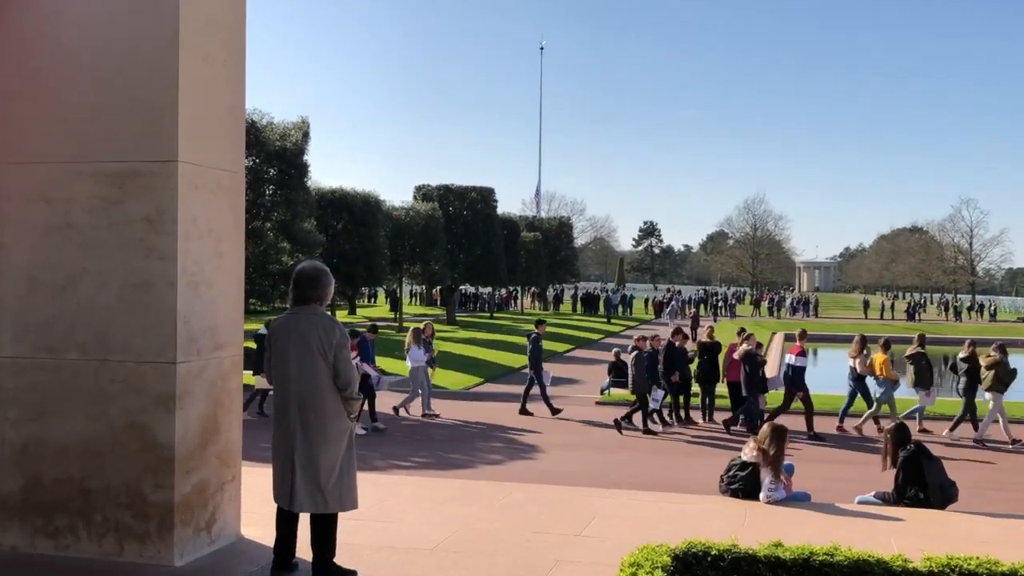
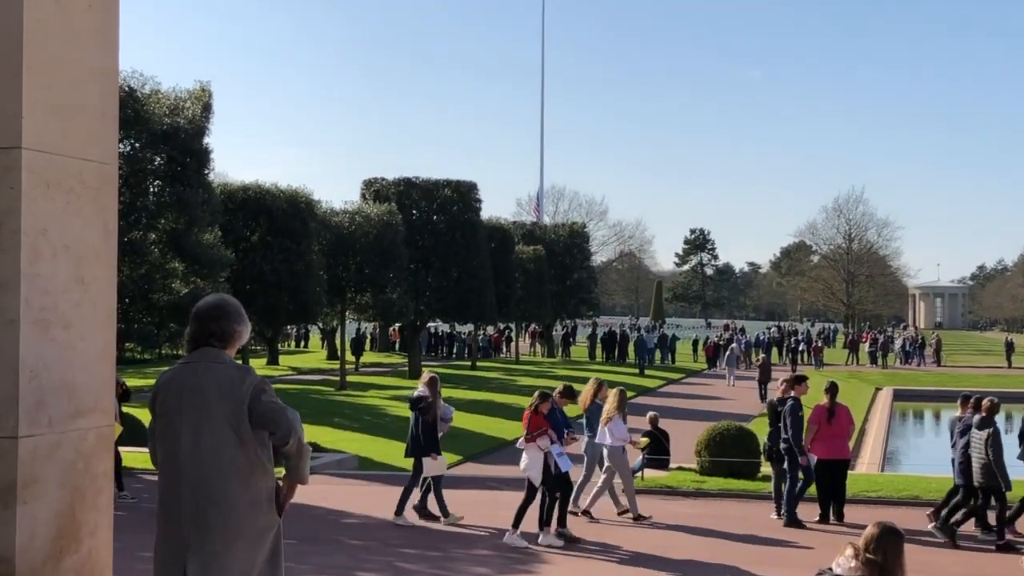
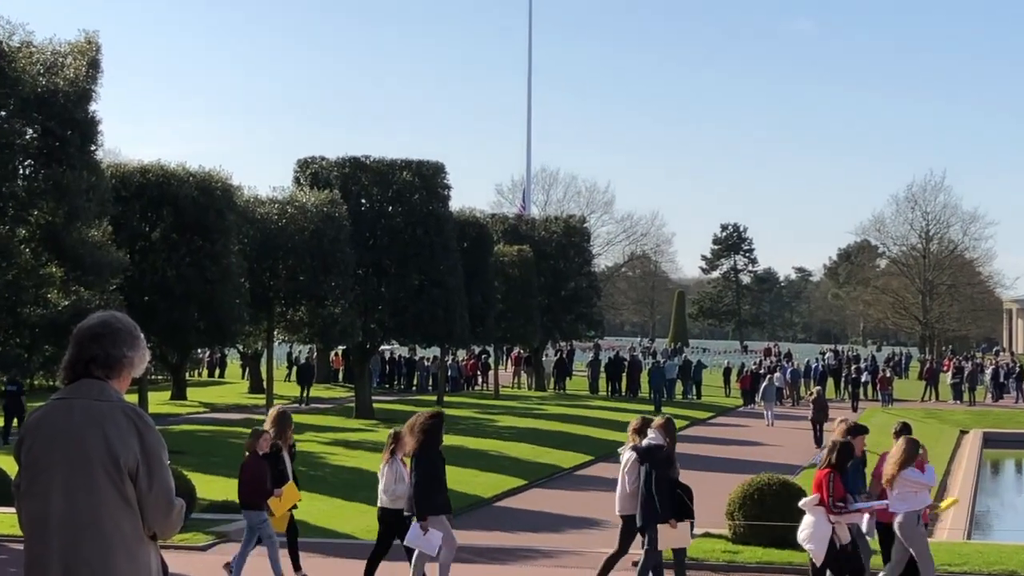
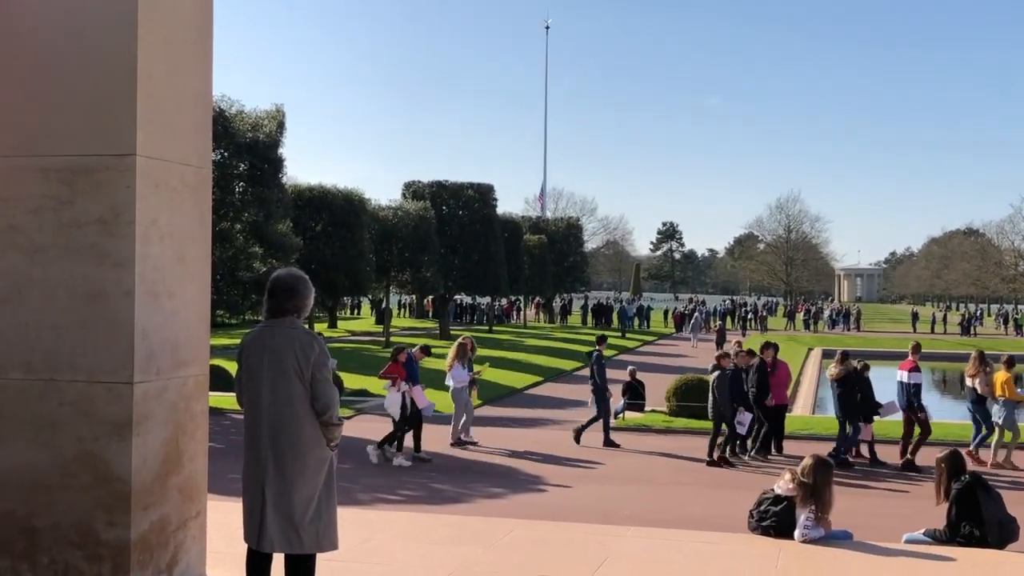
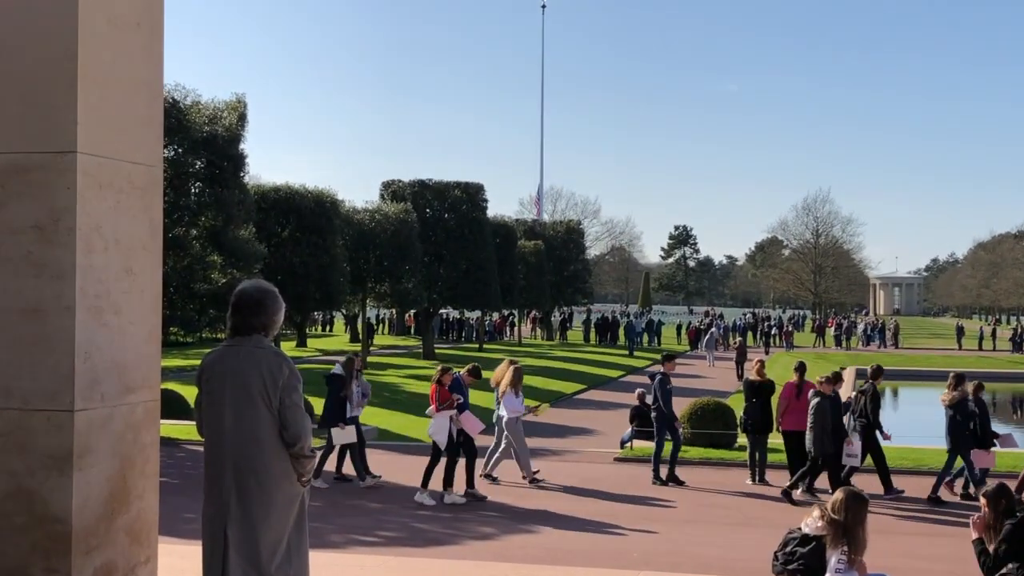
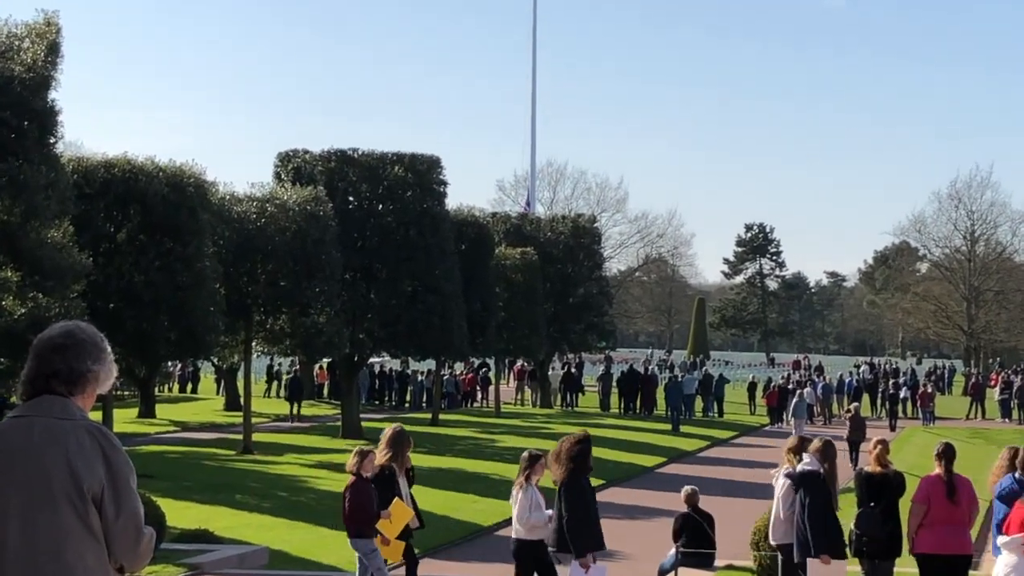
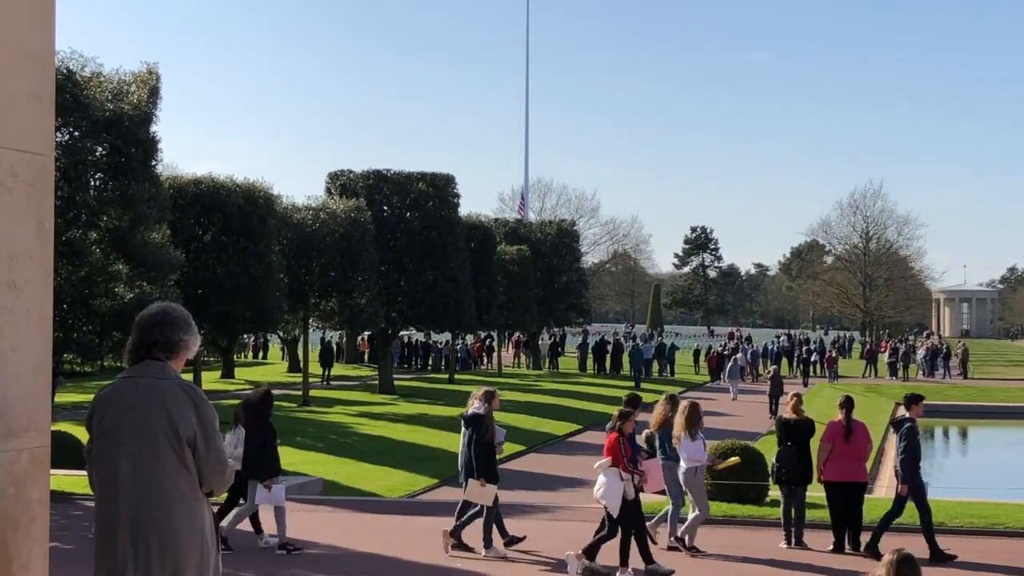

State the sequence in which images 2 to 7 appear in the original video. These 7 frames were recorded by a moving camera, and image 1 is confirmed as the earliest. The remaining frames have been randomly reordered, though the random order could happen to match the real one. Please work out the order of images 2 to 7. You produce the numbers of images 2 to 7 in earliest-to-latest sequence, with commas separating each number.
4, 5, 2, 7, 3, 6
